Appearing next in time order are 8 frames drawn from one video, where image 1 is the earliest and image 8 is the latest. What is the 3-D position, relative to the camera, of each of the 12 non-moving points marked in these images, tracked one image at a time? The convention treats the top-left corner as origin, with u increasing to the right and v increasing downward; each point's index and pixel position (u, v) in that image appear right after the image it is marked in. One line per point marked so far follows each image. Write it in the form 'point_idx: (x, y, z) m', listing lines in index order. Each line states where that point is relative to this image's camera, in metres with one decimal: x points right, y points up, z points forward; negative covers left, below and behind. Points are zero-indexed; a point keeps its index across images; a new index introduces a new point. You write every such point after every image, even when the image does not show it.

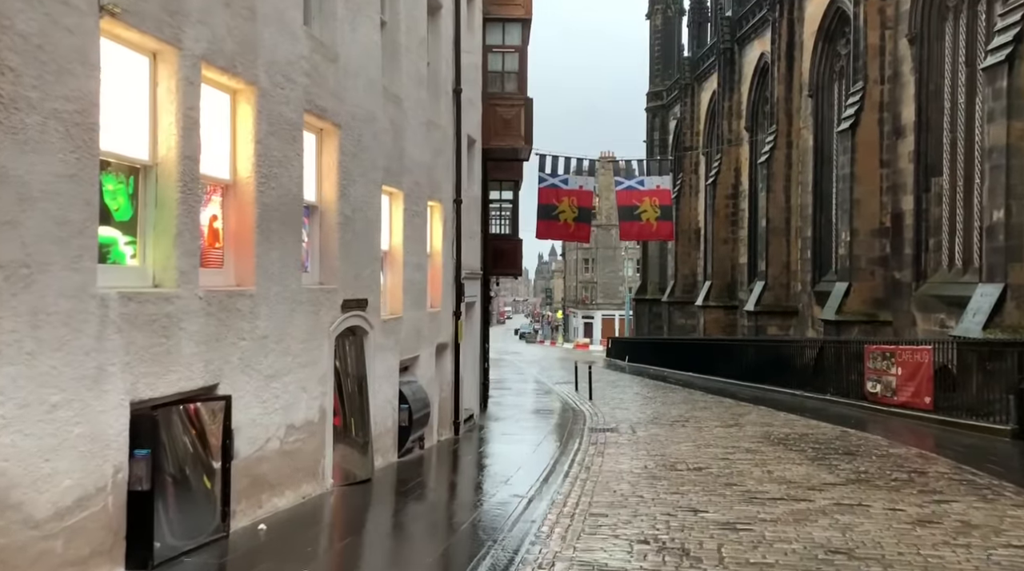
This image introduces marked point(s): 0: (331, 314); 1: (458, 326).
0: (-1.7, -0.3, +10.1) m
1: (-0.8, -0.6, +16.2) m
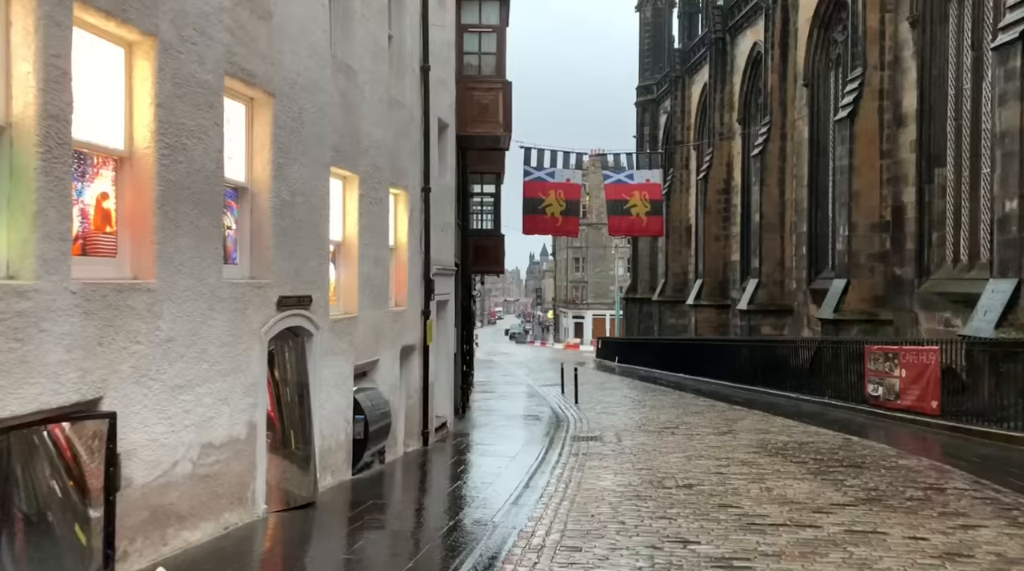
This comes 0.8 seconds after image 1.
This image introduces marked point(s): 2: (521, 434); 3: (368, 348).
0: (-2.1, -0.2, +8.7) m
1: (-1.2, -0.6, +14.8) m
2: (+0.2, -2.5, +17.9) m
3: (-1.6, -0.7, +12.0) m
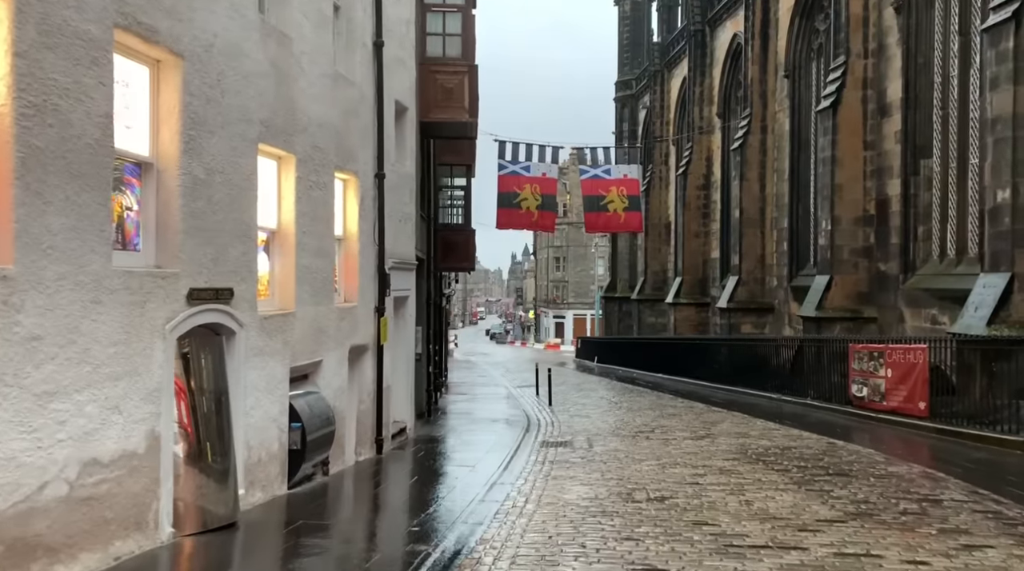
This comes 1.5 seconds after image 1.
0: (-2.5, -0.2, +7.6) m
1: (-1.7, -0.5, +13.8) m
2: (-0.4, -2.5, +16.8) m
3: (-2.1, -0.6, +10.8) m
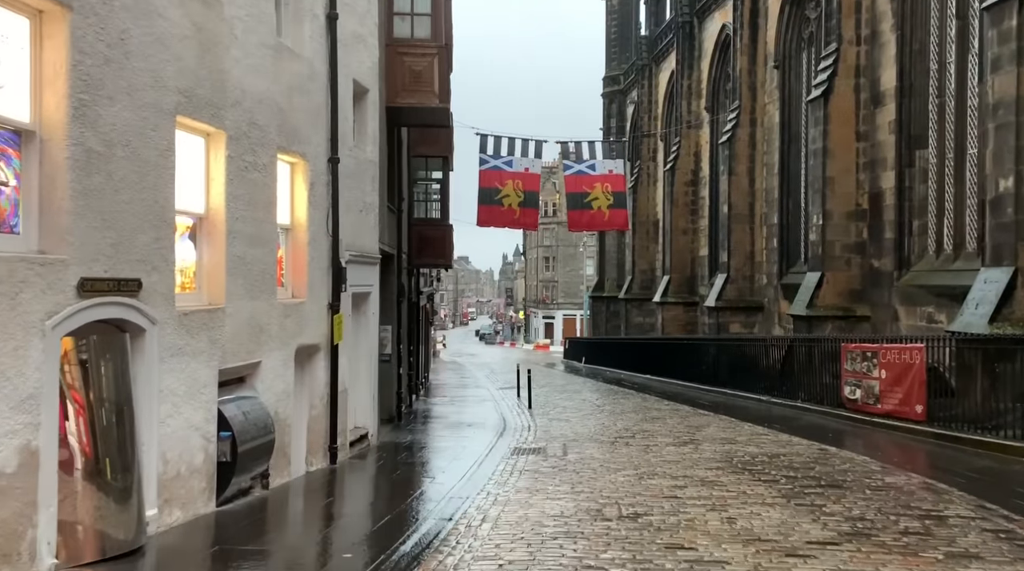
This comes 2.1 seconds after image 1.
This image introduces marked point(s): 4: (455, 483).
0: (-2.8, -0.1, +6.5) m
1: (-2.1, -0.4, +12.7) m
2: (-0.8, -2.4, +15.7) m
3: (-2.5, -0.6, +9.8) m
4: (-0.6, -2.2, +11.7) m
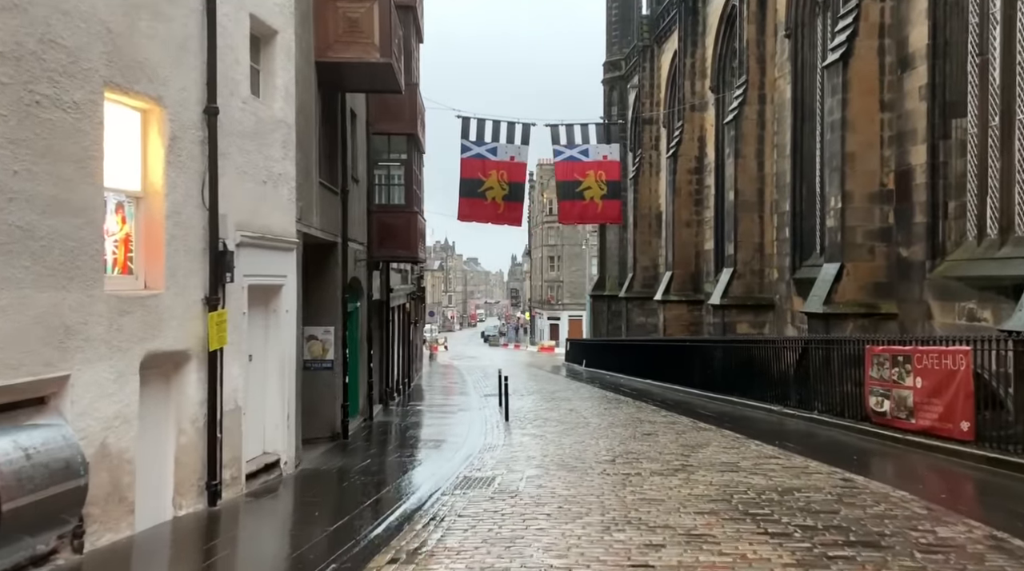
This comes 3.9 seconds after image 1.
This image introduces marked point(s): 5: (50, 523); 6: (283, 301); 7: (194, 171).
0: (-3.5, 0.0, +3.6) m
1: (-2.7, -0.3, +9.8) m
2: (-1.4, -2.3, +12.8) m
3: (-3.1, -0.5, +6.9) m
4: (-1.3, -2.1, +8.8) m
5: (-3.1, -1.6, +6.8) m
6: (-2.6, -0.1, +12.0) m
7: (-2.8, +1.0, +9.3) m
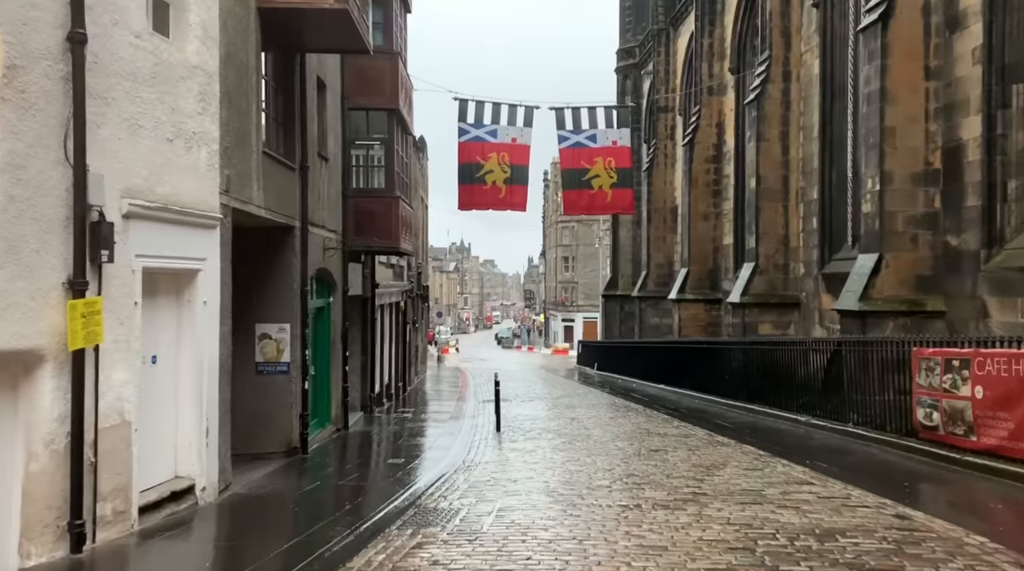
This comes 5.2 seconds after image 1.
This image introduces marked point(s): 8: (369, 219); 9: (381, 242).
0: (-3.9, +0.2, +1.4) m
1: (-3.0, -0.2, +7.5) m
2: (-1.6, -2.2, +10.5) m
3: (-3.5, -0.3, +4.6) m
4: (-1.6, -1.9, +6.5) m
5: (-3.4, -1.4, +4.6) m
6: (-2.9, 0.0, +9.8) m
7: (-3.2, +1.2, +7.1) m
8: (-2.5, +1.2, +18.5) m
9: (-2.3, +0.7, +18.5) m
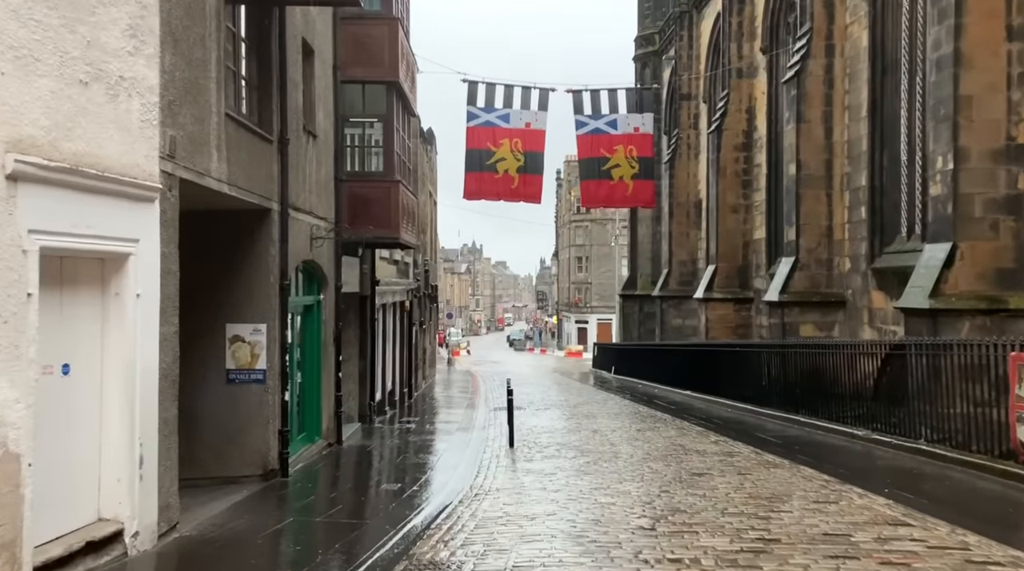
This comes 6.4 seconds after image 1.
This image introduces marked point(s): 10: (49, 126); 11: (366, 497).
0: (-3.9, +0.3, -0.7) m
1: (-2.9, -0.1, +5.4) m
2: (-1.5, -2.1, +8.4) m
3: (-3.4, -0.2, +2.5) m
4: (-1.5, -1.8, +4.4) m
5: (-3.3, -1.3, +2.4) m
6: (-2.7, +0.1, +7.6) m
7: (-3.0, +1.3, +4.9) m
8: (-2.3, +1.2, +16.4) m
9: (-2.1, +0.8, +16.3) m
10: (-2.9, +1.0, +6.4) m
11: (-1.6, -2.3, +11.3) m
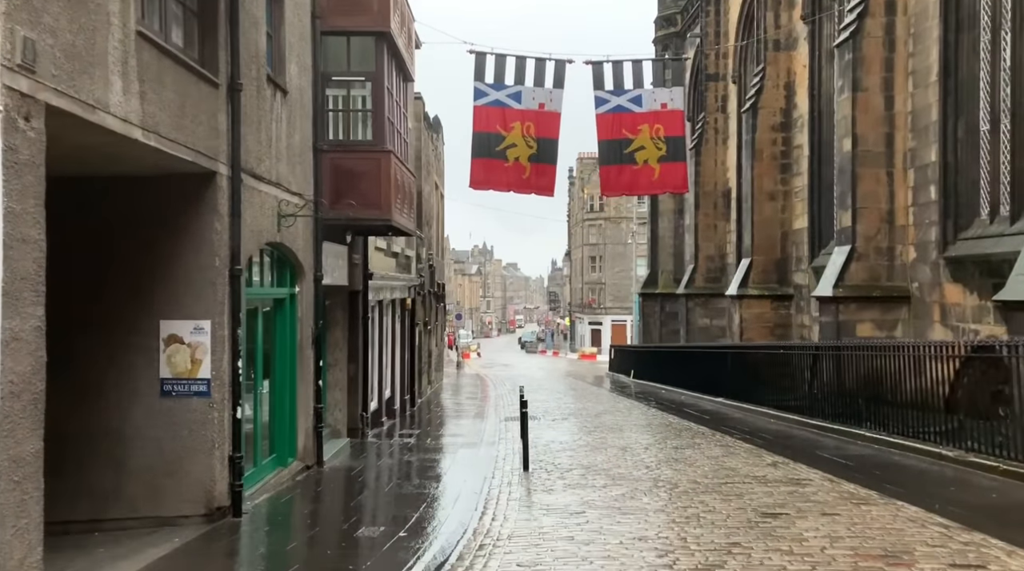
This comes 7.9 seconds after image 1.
0: (-3.9, +0.4, -3.4) m
1: (-2.8, 0.0, +2.7) m
2: (-1.4, -1.9, +5.7) m
3: (-3.4, -0.1, -0.2) m
4: (-1.4, -1.7, +1.7) m
5: (-3.3, -1.2, -0.2) m
6: (-2.6, +0.2, +4.9) m
7: (-3.0, +1.4, +2.2) m
8: (-2.1, +1.3, +13.7) m
9: (-1.9, +0.9, +13.6) m
10: (-2.8, +1.1, +3.7) m
11: (-1.5, -2.1, +8.6) m
